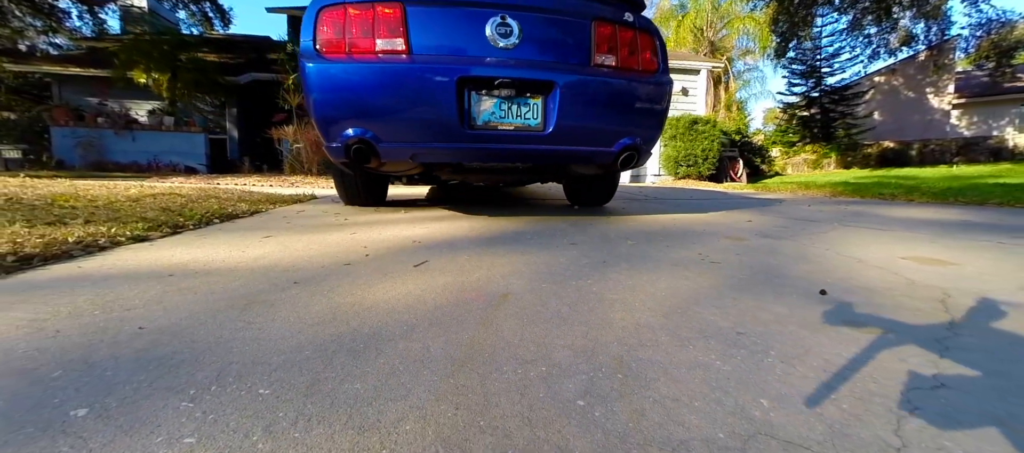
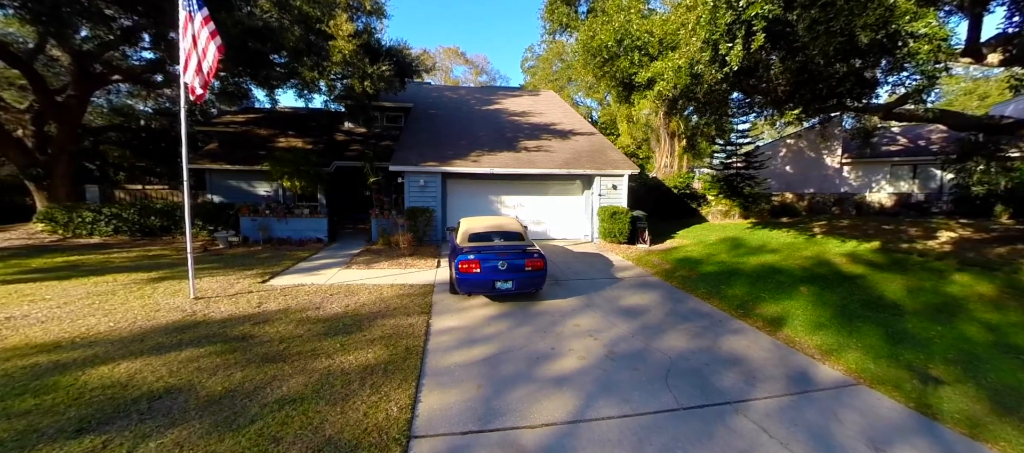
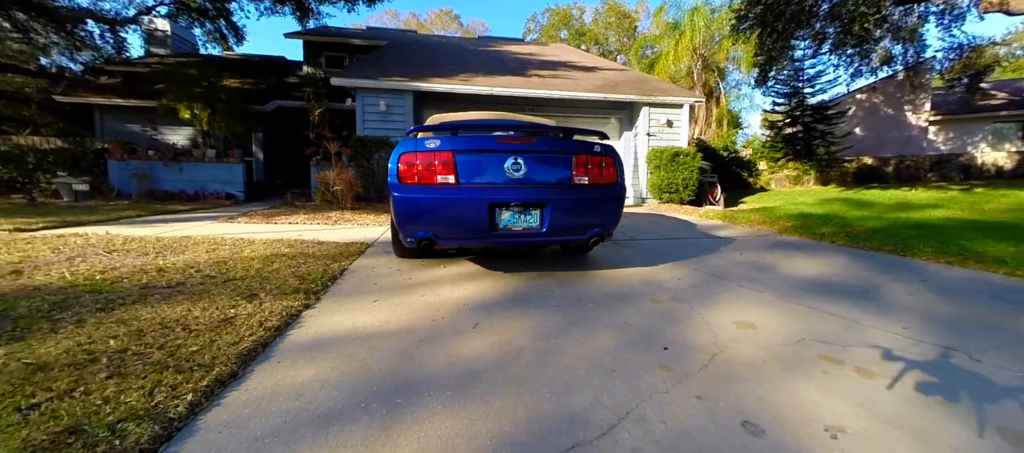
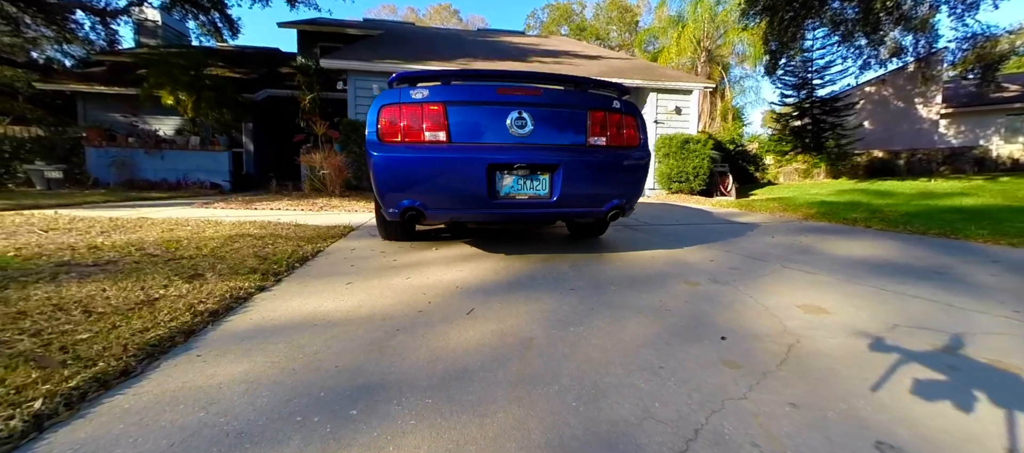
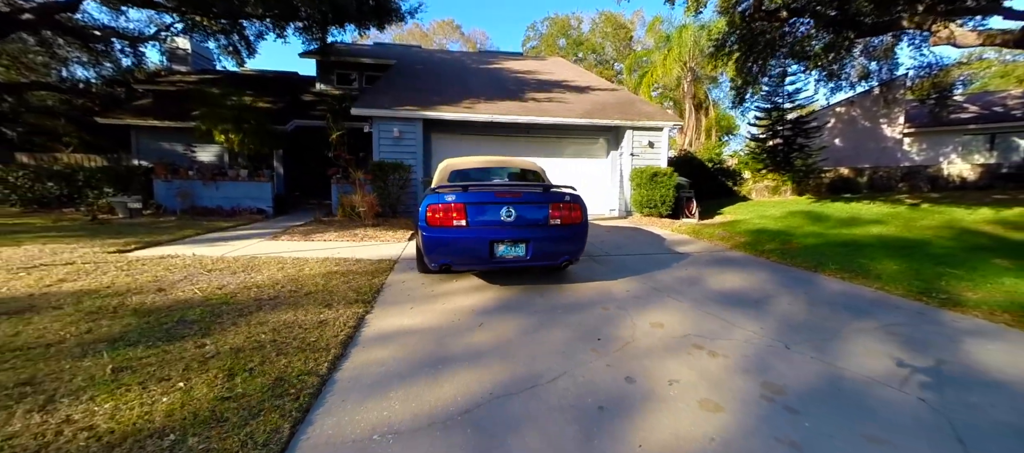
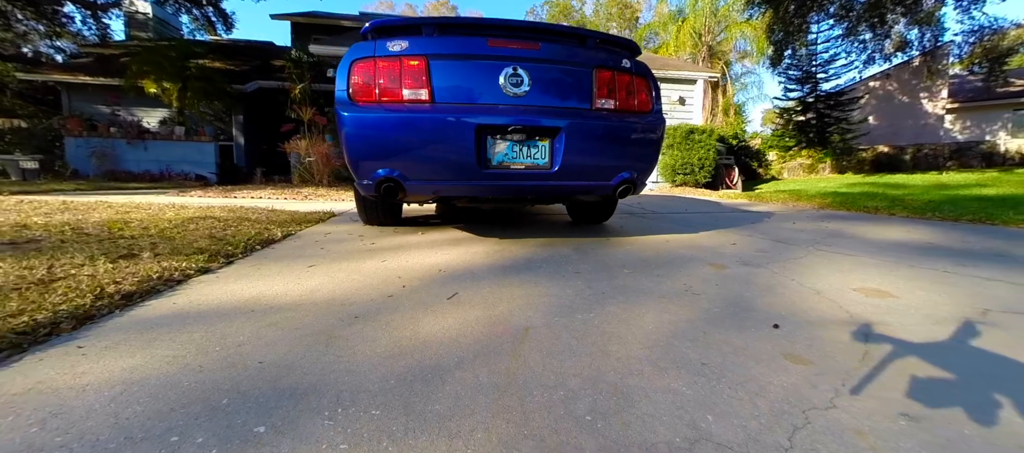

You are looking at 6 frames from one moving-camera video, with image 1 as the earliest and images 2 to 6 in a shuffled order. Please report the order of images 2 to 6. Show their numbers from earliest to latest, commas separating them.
6, 4, 3, 5, 2
